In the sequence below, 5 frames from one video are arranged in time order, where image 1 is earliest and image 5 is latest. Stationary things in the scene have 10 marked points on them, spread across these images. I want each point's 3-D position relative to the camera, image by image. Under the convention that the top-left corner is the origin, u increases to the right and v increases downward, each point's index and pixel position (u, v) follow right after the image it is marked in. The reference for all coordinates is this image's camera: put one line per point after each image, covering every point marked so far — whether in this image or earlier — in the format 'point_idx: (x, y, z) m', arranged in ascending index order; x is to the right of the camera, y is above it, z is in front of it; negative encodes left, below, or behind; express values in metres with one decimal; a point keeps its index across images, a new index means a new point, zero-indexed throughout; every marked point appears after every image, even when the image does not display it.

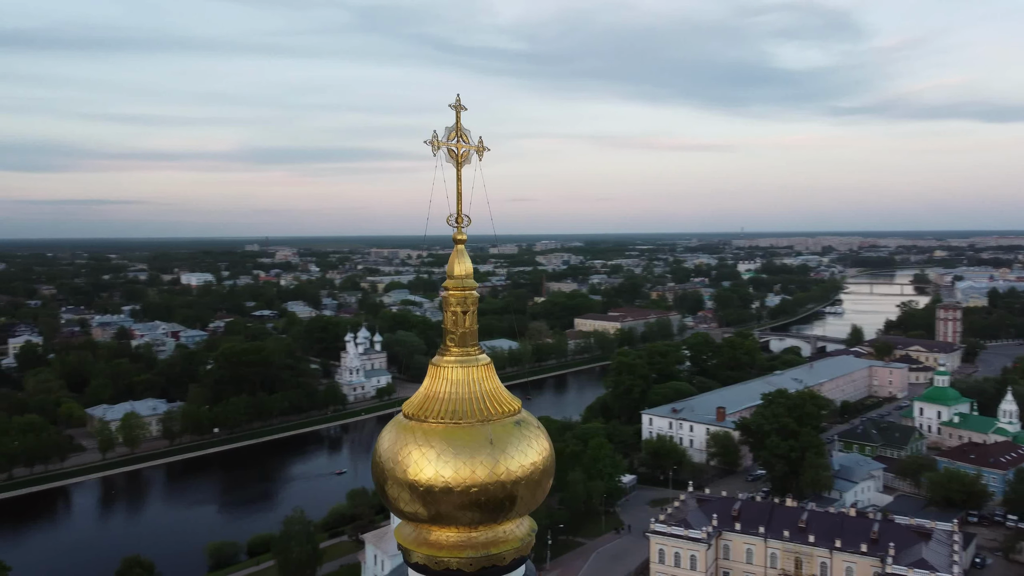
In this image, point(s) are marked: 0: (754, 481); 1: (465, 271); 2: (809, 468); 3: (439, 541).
0: (+5.6, -4.5, +19.1) m
1: (-0.2, +0.1, +3.7) m
2: (+6.2, -3.8, +17.1) m
3: (-0.3, -1.1, +3.6) m
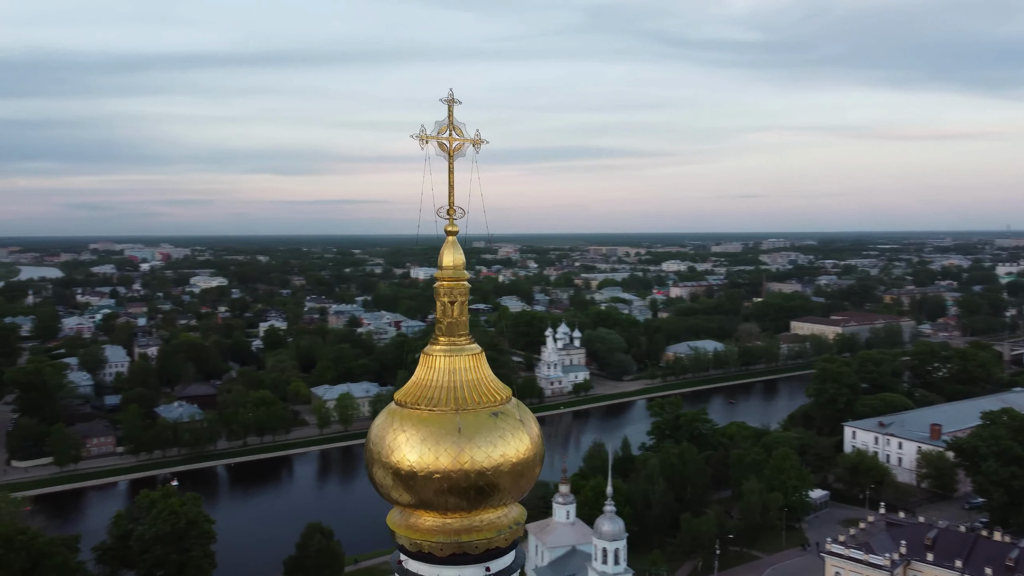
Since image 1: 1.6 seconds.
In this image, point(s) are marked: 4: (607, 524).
0: (+9.5, -4.6, +17.0) m
1: (-0.3, +0.1, +3.8) m
2: (+9.5, -3.9, +15.0) m
3: (-0.4, -1.1, +3.7) m
4: (+1.5, -3.6, +12.6) m
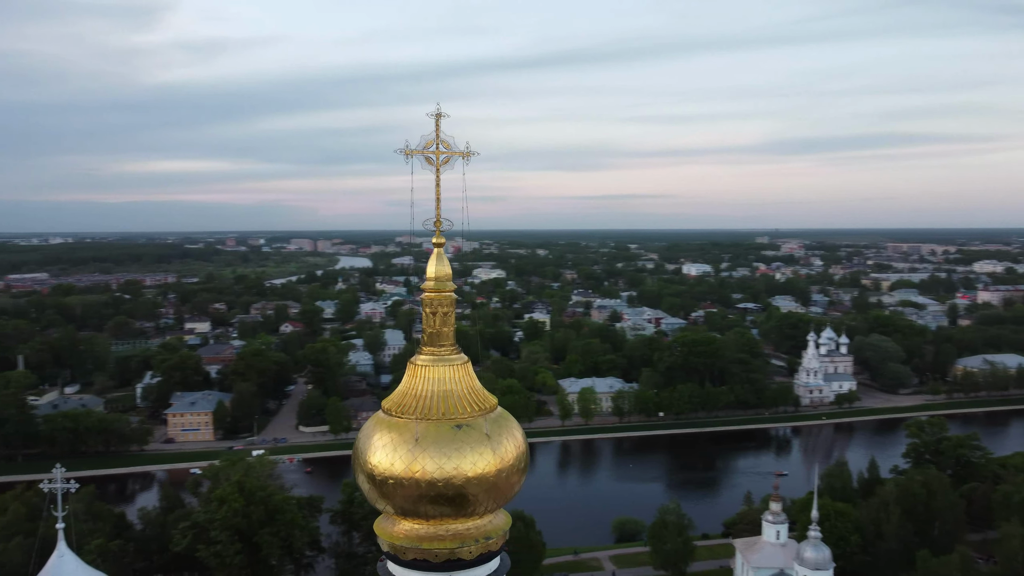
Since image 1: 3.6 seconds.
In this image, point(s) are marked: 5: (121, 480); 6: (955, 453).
0: (+13.2, -4.9, +12.9) m
1: (-0.3, +0.1, +3.8) m
2: (+12.6, -4.1, +11.0) m
3: (-0.5, -1.1, +3.8) m
4: (+4.2, -3.7, +11.6) m
5: (-9.4, -4.6, +19.8) m
6: (+9.3, -3.5, +17.2) m
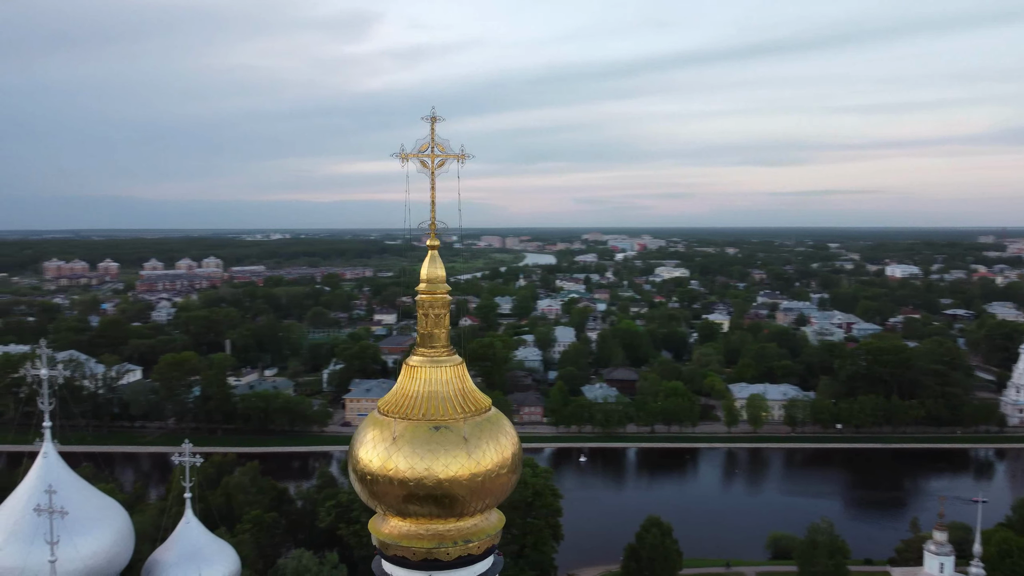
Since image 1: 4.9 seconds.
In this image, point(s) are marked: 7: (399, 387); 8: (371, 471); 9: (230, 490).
0: (+14.8, -5.1, +9.6) m
1: (-0.4, +0.1, +3.9) m
2: (+13.8, -4.4, +7.8) m
3: (-0.6, -1.1, +3.9) m
4: (+5.8, -3.8, +10.4) m
5: (-5.6, -4.5, +21.6) m
6: (+12.1, -3.6, +14.6) m
7: (-0.5, -0.5, +3.9) m
8: (-0.6, -0.8, +3.7) m
9: (-4.6, -3.3, +13.3) m
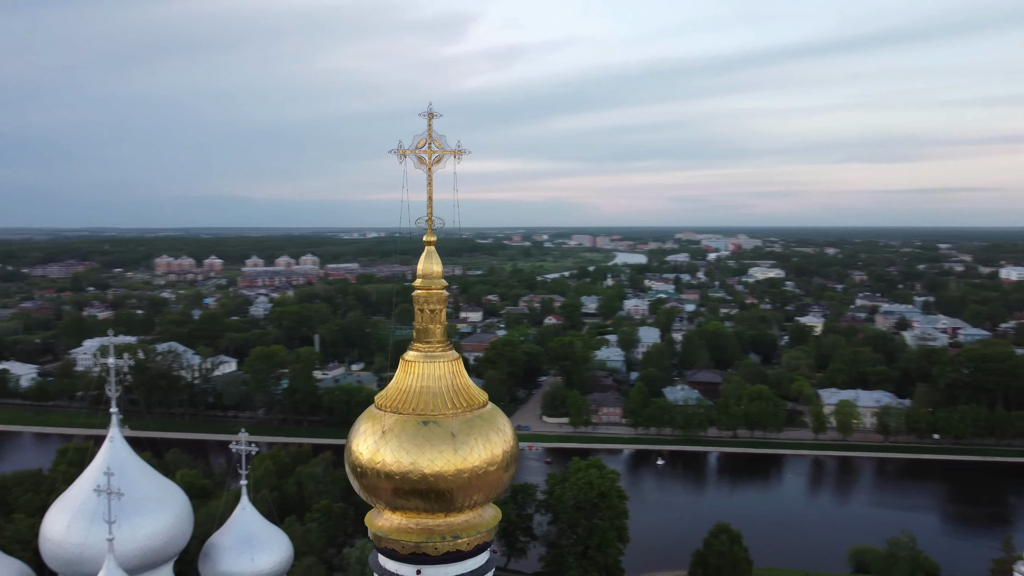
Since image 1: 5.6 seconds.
0: (+15.3, -5.2, +7.8) m
1: (-0.4, +0.1, +3.9) m
2: (+14.1, -4.5, +6.2) m
3: (-0.6, -1.1, +3.9) m
4: (+6.5, -3.8, +9.6) m
5: (-3.5, -4.4, +22.1) m
6: (+13.2, -3.7, +13.1) m
7: (-0.6, -0.4, +3.9) m
8: (-0.7, -0.8, +3.7) m
9: (-3.5, -3.2, +13.7) m
